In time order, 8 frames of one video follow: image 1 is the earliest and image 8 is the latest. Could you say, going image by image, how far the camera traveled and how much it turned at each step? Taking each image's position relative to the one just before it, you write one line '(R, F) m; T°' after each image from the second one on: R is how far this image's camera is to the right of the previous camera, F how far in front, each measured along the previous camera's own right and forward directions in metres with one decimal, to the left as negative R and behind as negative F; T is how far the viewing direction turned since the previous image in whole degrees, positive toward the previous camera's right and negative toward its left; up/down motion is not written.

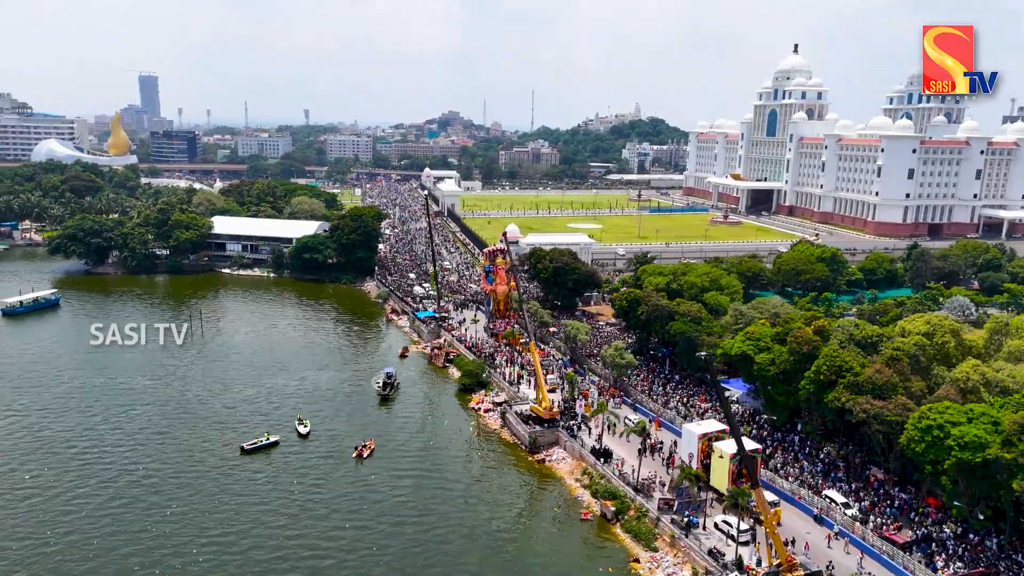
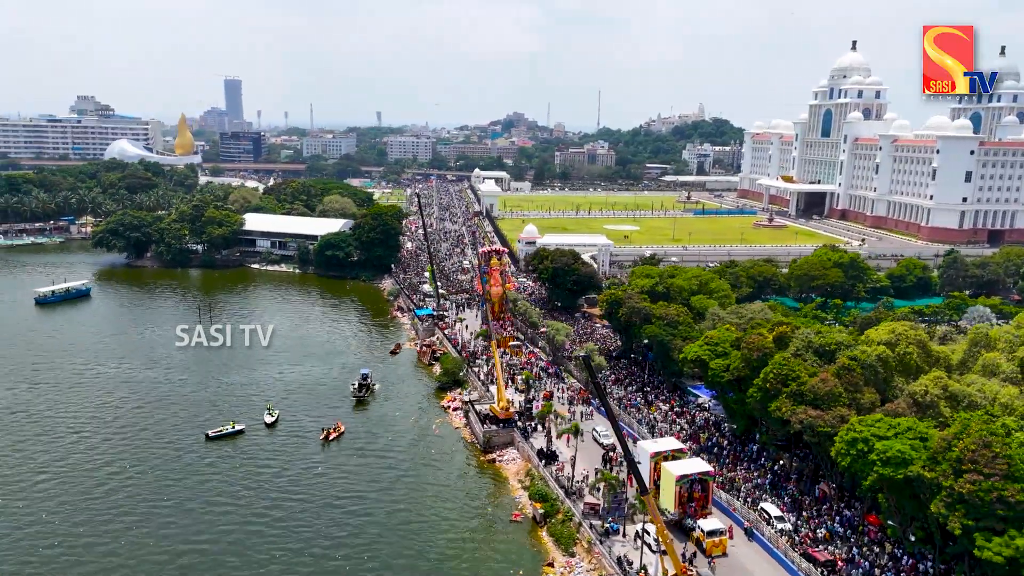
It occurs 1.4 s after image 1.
(+5.1, +0.3) m; -5°
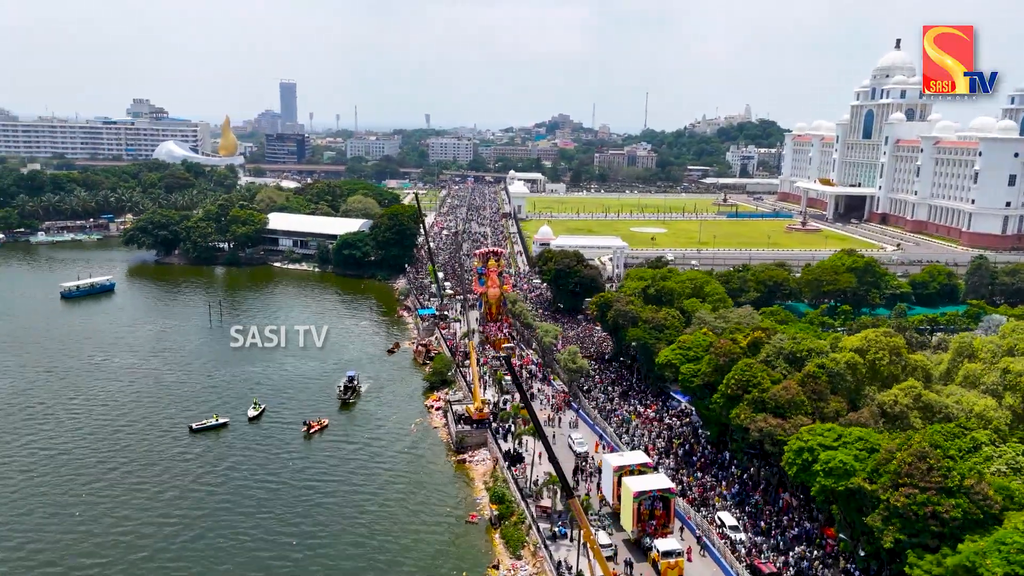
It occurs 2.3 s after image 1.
(+3.3, +0.2) m; -4°
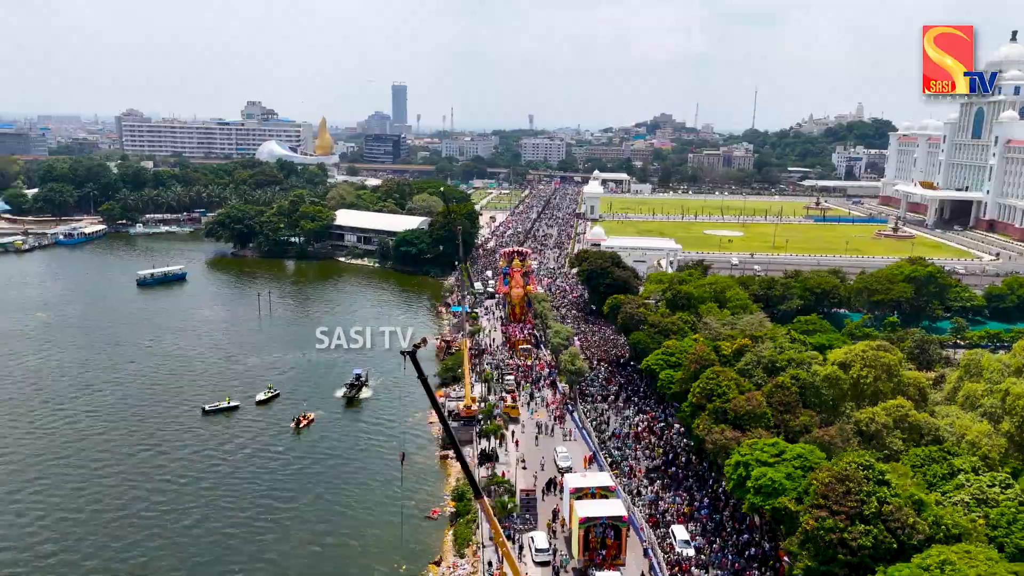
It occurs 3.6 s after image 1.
(+5.1, +0.5) m; -8°
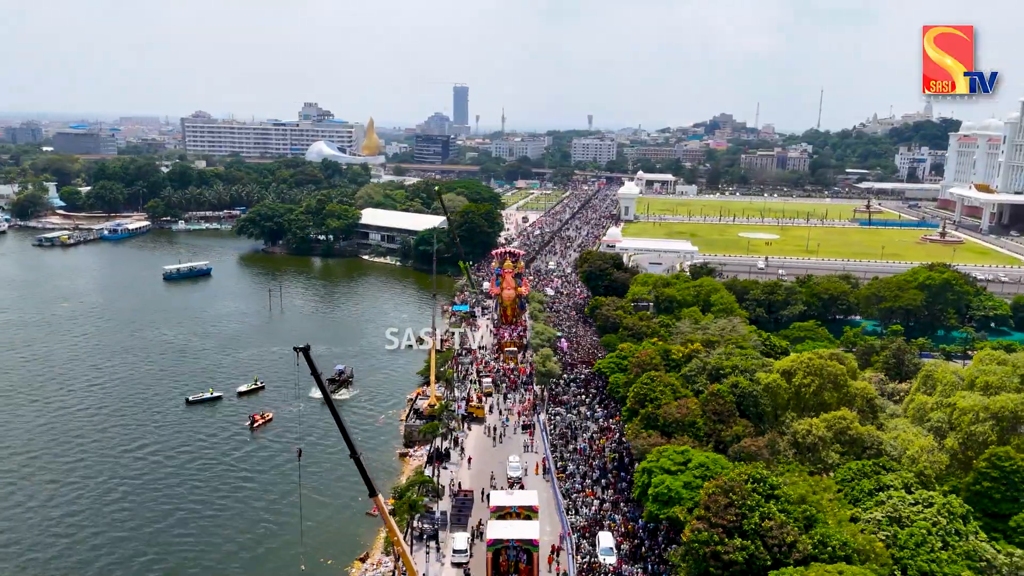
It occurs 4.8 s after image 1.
(+4.3, +0.3) m; -5°
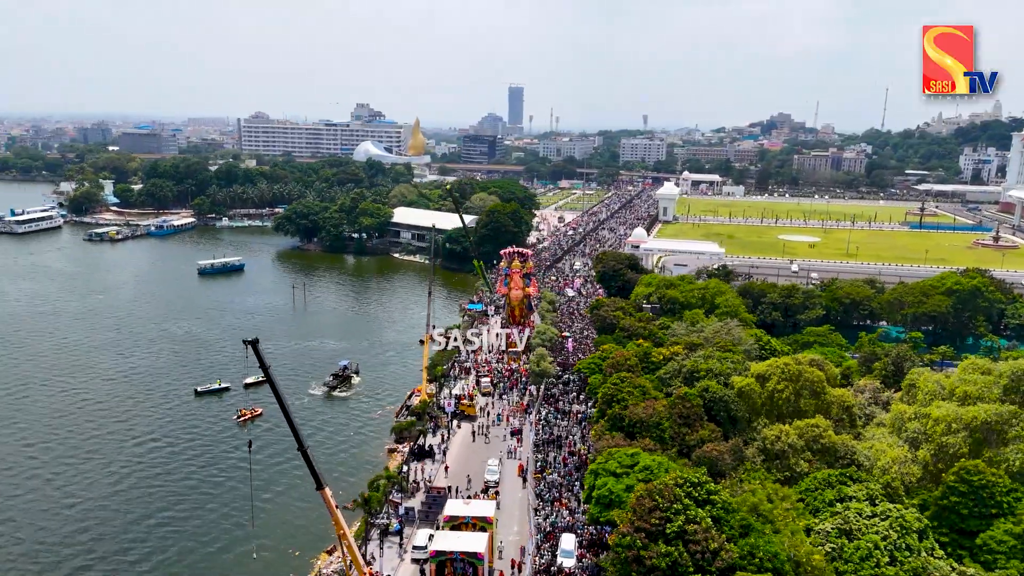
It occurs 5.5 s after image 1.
(+2.9, +0.1) m; -4°
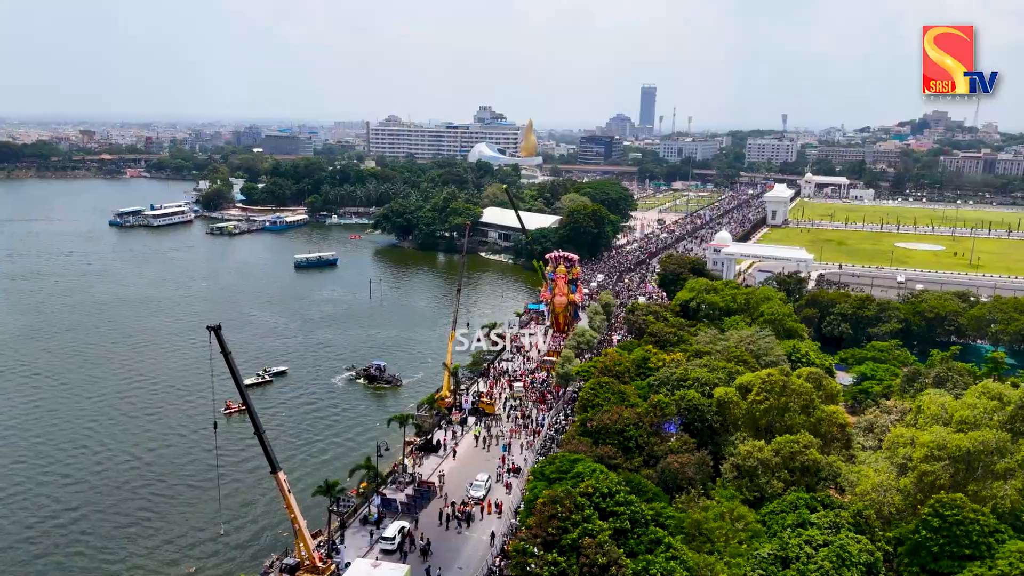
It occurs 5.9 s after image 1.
(+4.9, +0.5) m; -10°
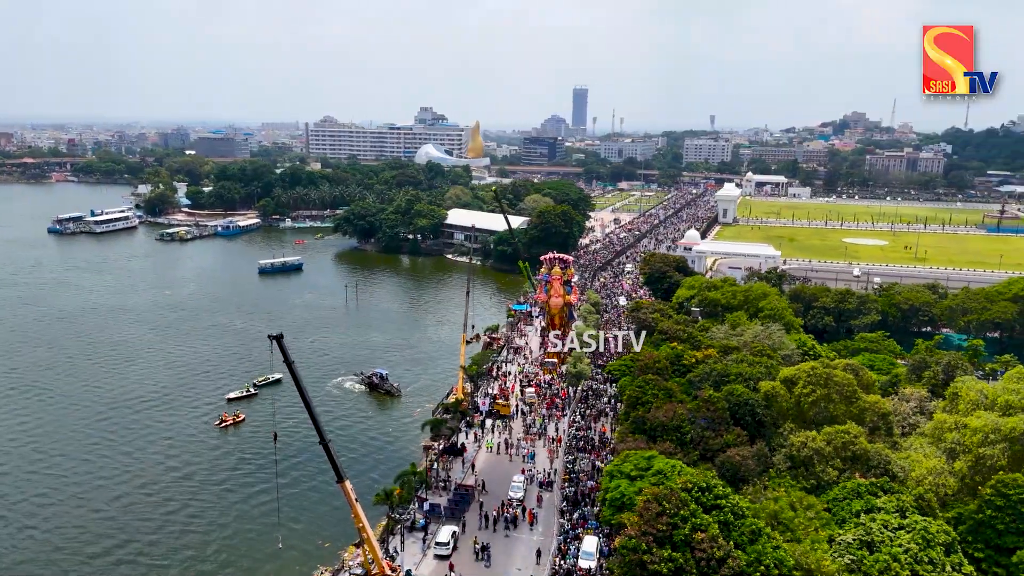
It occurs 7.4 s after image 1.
(-3.7, +0.1) m; +5°
